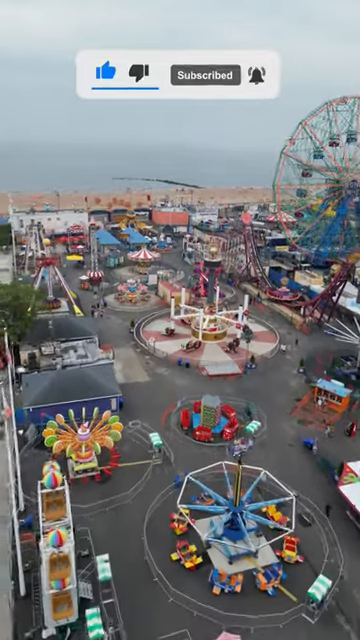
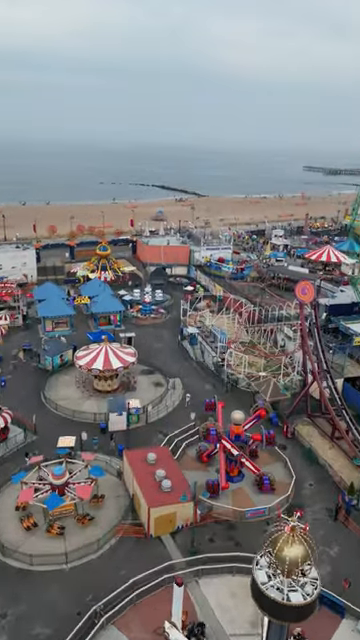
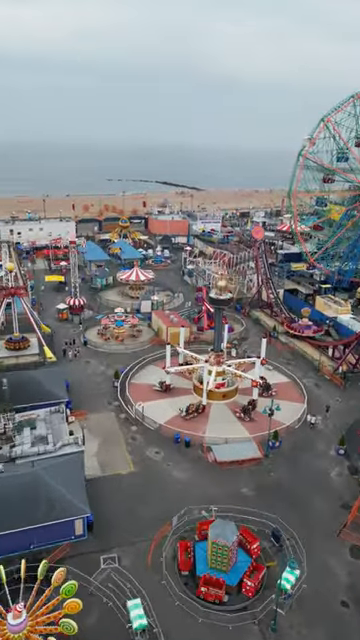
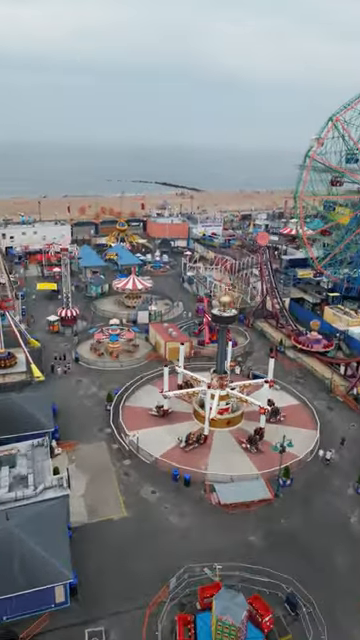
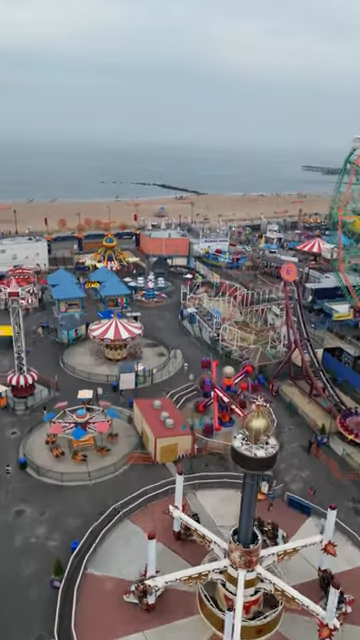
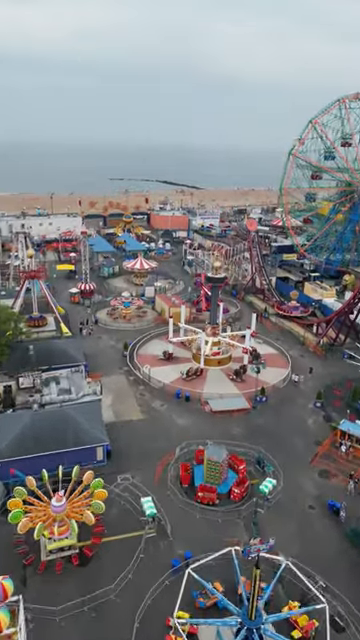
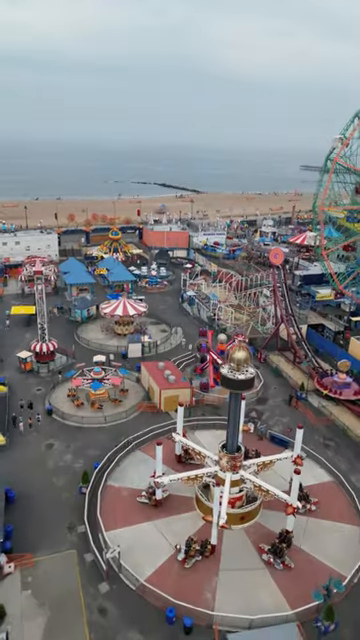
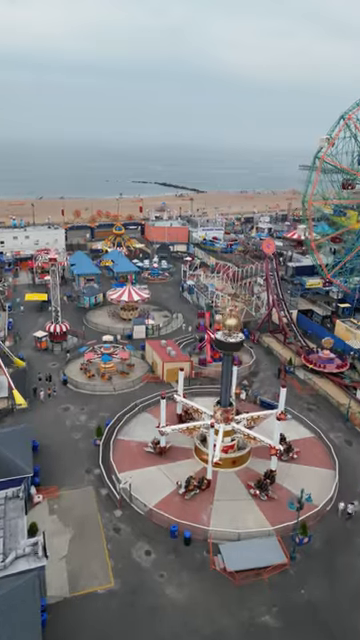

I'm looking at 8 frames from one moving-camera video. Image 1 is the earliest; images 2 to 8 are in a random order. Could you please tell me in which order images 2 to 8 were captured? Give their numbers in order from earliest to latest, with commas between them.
6, 3, 4, 8, 7, 5, 2
